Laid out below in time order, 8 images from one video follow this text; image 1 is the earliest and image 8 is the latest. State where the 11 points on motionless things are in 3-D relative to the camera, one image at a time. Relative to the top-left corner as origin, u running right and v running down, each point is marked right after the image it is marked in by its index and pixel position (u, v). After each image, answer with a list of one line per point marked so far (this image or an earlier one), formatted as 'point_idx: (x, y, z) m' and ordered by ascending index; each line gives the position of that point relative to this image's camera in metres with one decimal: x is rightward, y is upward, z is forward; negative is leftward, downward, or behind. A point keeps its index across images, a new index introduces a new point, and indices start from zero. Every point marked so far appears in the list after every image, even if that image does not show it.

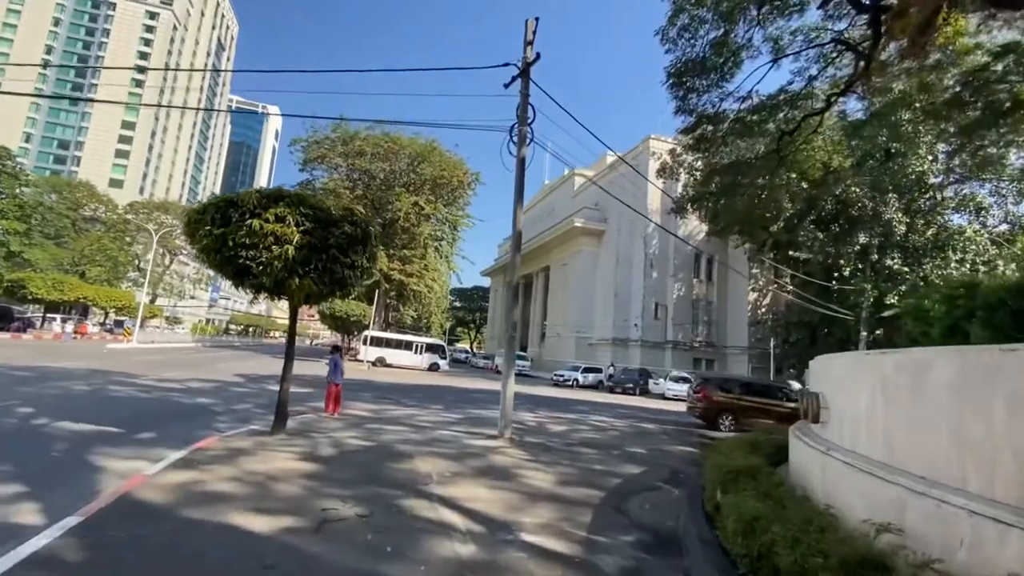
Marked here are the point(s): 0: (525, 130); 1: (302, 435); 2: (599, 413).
0: (+0.3, +3.5, +10.7) m
1: (-3.8, -2.7, +8.7) m
2: (+3.2, -4.5, +17.5) m
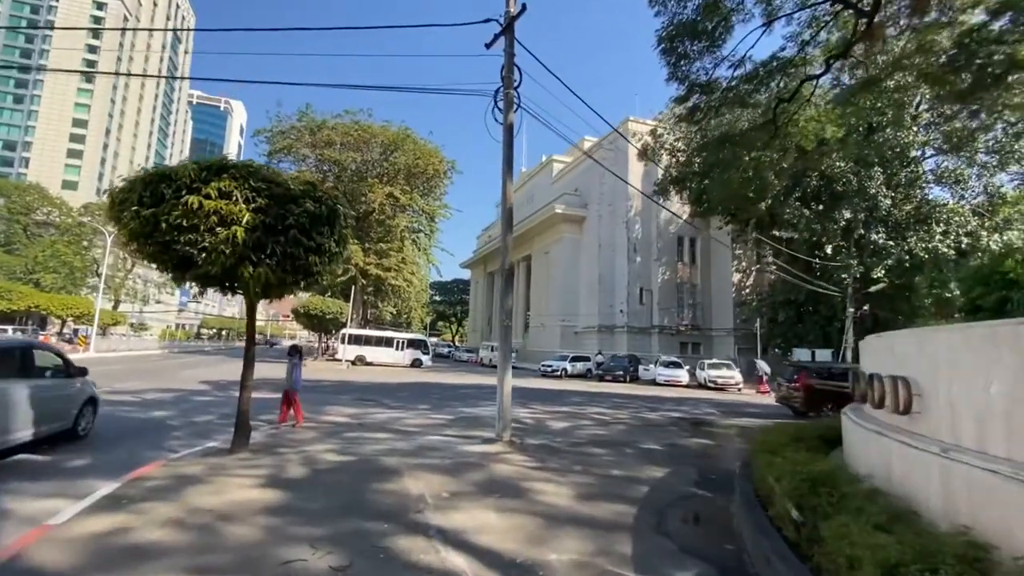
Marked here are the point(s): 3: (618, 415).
0: (0.0, +3.8, +9.5) m
1: (-3.8, -2.5, +7.5) m
2: (+2.9, -4.0, +16.5) m
3: (+2.9, -3.5, +13.1) m
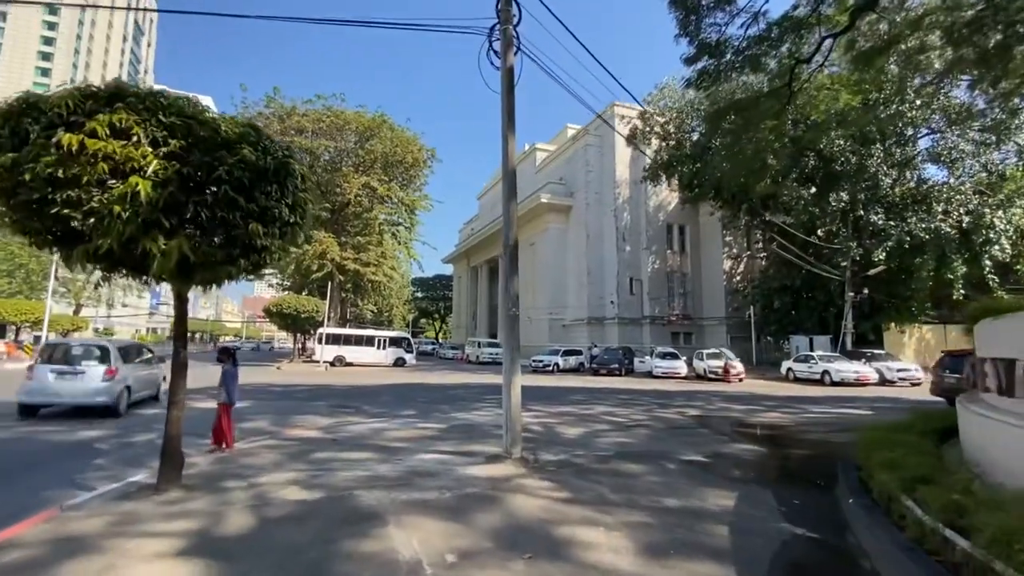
0: (0.0, +4.1, +7.8) m
1: (-3.6, -2.3, +5.7) m
2: (+2.8, -3.6, +15.0) m
3: (+2.9, -3.1, +11.5) m
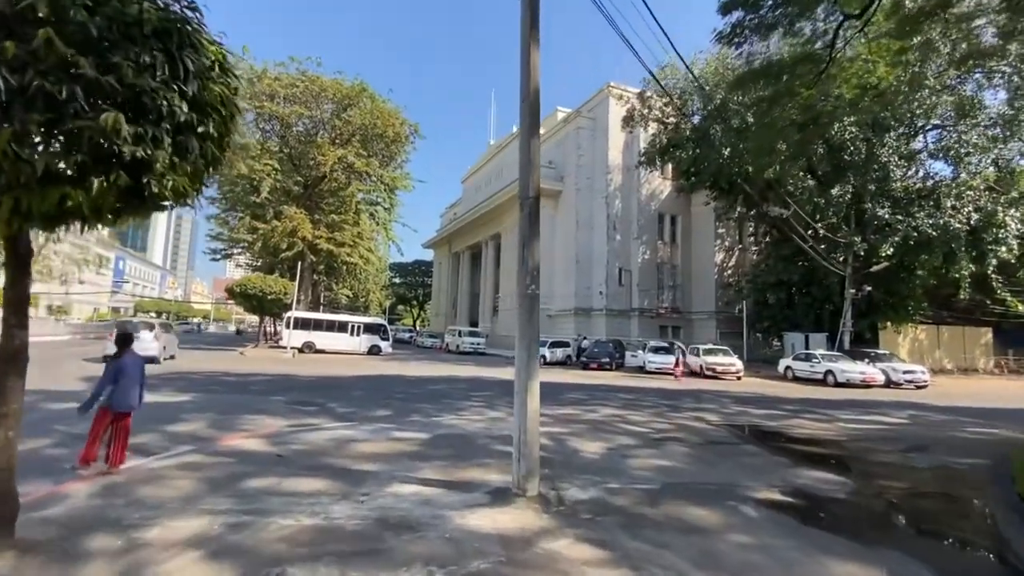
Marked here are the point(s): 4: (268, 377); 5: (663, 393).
0: (+0.3, +4.5, +5.7) m
1: (-3.4, -1.9, +3.5) m
2: (+2.5, -3.1, +13.2) m
3: (+2.8, -2.7, +9.7) m
4: (-8.0, -2.9, +15.9) m
5: (+4.9, -3.4, +15.7) m
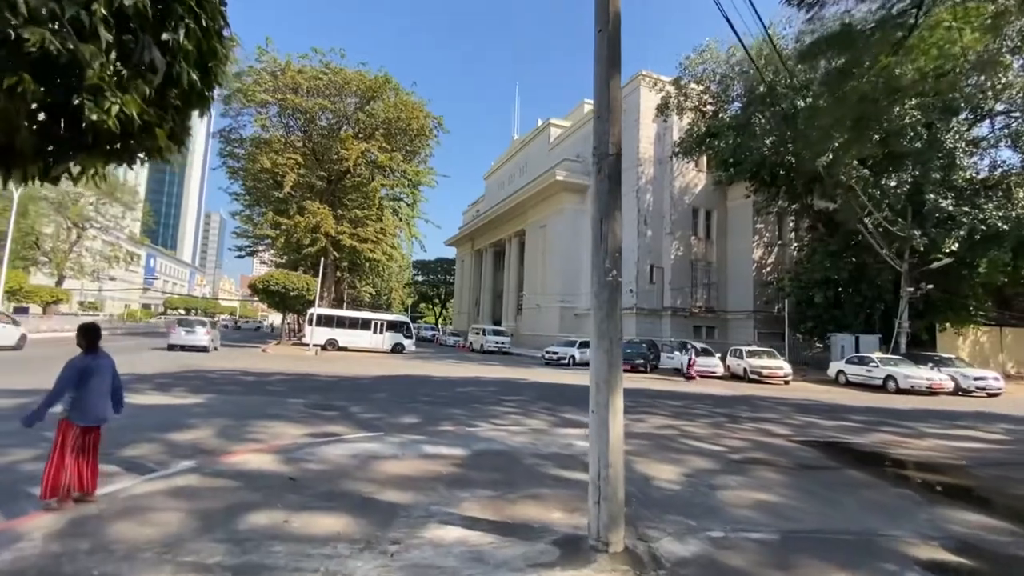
0: (+0.9, +4.6, +4.4) m
1: (-2.8, -1.8, +2.5) m
2: (+3.5, -3.0, +11.8) m
3: (+3.6, -2.6, +8.4) m
4: (-7.0, -2.8, +15.0) m
5: (+6.0, -3.3, +14.3) m
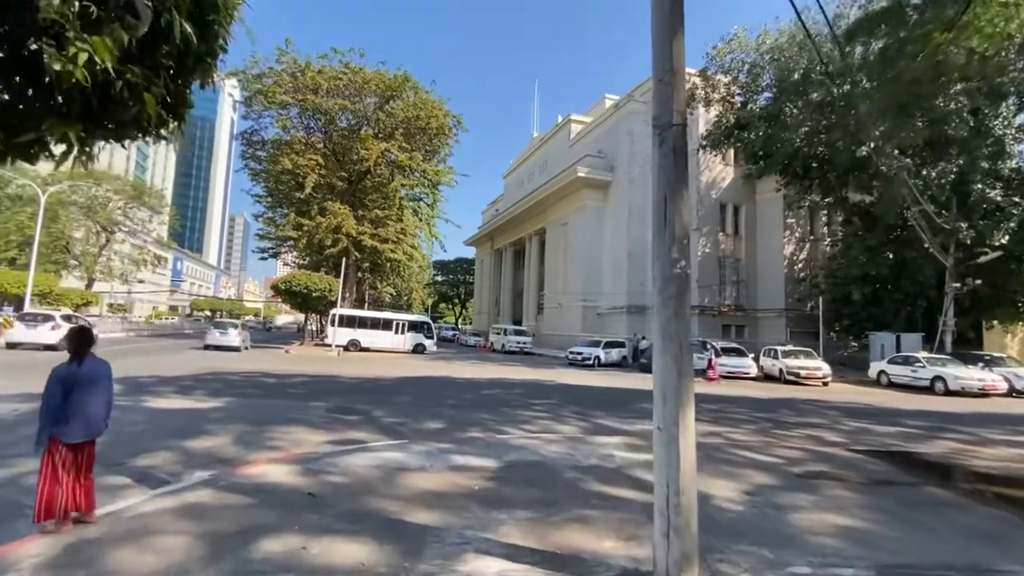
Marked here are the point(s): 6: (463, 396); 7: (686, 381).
0: (+1.2, +4.6, +3.8) m
1: (-2.5, -1.8, +2.0) m
2: (+4.1, -3.0, +11.1) m
3: (+4.1, -2.5, +7.7) m
4: (-6.2, -2.8, +14.7) m
5: (+6.7, -3.2, +13.5) m
6: (-1.2, -2.7, +12.3) m
7: (+1.2, -0.6, +3.2) m
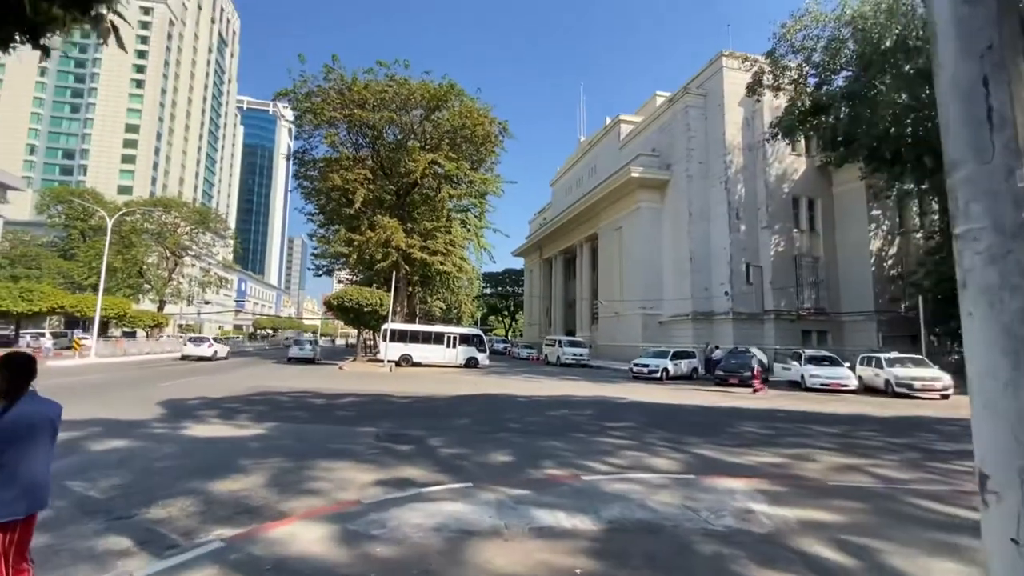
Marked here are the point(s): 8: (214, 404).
0: (+1.8, +4.7, +2.3) m
1: (-2.0, -1.8, +0.7) m
2: (+5.6, -2.9, +9.0) m
3: (+5.3, -2.4, +5.6) m
4: (-4.3, -3.1, +13.6) m
5: (+8.4, -3.1, +11.1) m
6: (+0.4, -2.9, +10.7) m
7: (+1.8, -0.5, +1.5) m
8: (-7.4, -2.9, +11.9) m
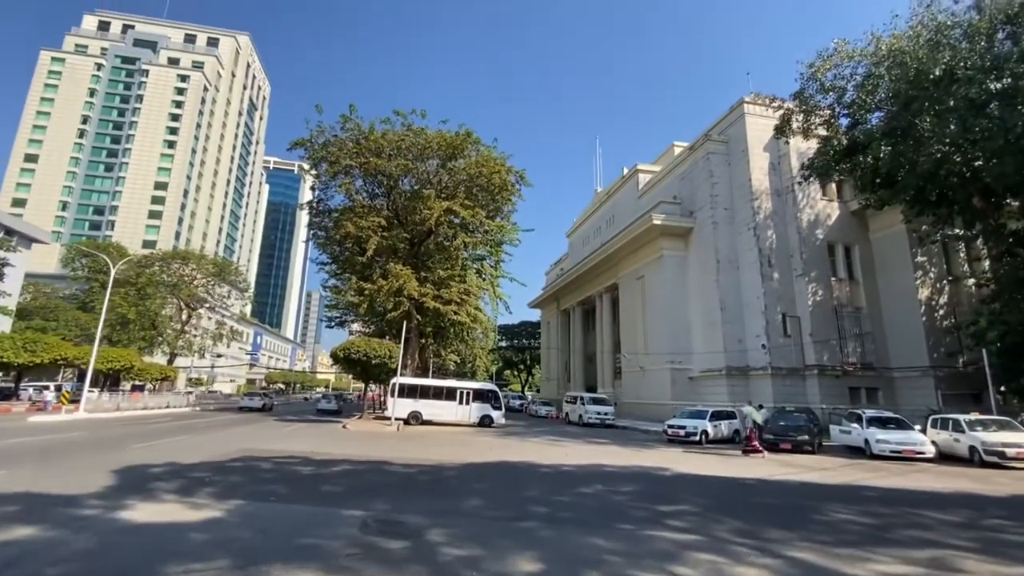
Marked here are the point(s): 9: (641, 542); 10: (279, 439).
0: (+1.9, +4.8, +1.0) m
1: (-1.9, -1.5, -1.2) m
2: (+6.0, -3.5, +6.7) m
3: (+5.5, -2.7, +3.4) m
4: (-3.8, -4.3, +11.5) m
5: (+8.8, -4.0, +8.6) m
6: (+0.8, -3.7, +8.5) m
7: (+1.9, -0.3, -0.4) m
8: (-6.9, -3.8, +10.0) m
9: (+1.6, -3.3, +6.4) m
10: (-8.5, -5.5, +17.5) m
